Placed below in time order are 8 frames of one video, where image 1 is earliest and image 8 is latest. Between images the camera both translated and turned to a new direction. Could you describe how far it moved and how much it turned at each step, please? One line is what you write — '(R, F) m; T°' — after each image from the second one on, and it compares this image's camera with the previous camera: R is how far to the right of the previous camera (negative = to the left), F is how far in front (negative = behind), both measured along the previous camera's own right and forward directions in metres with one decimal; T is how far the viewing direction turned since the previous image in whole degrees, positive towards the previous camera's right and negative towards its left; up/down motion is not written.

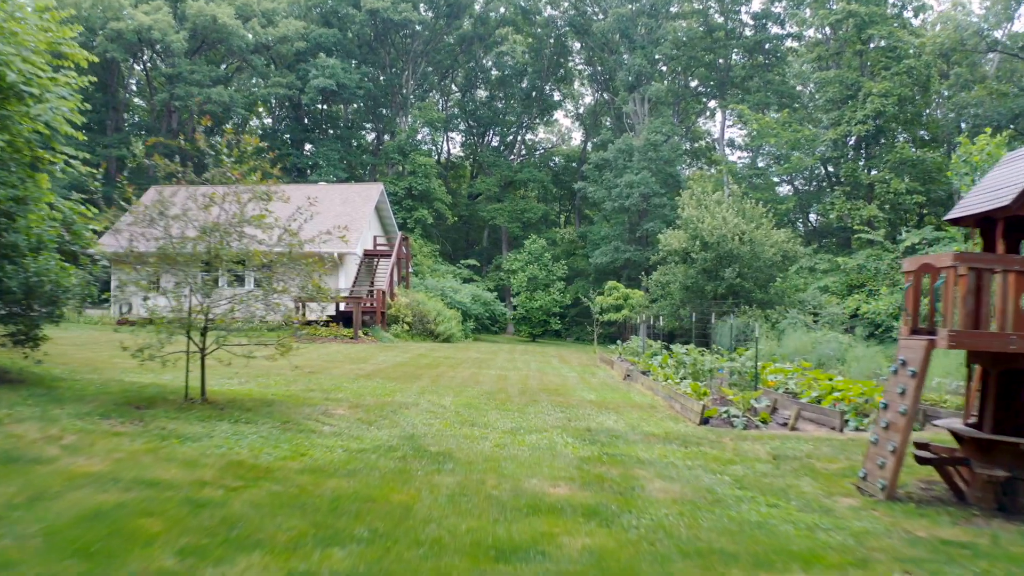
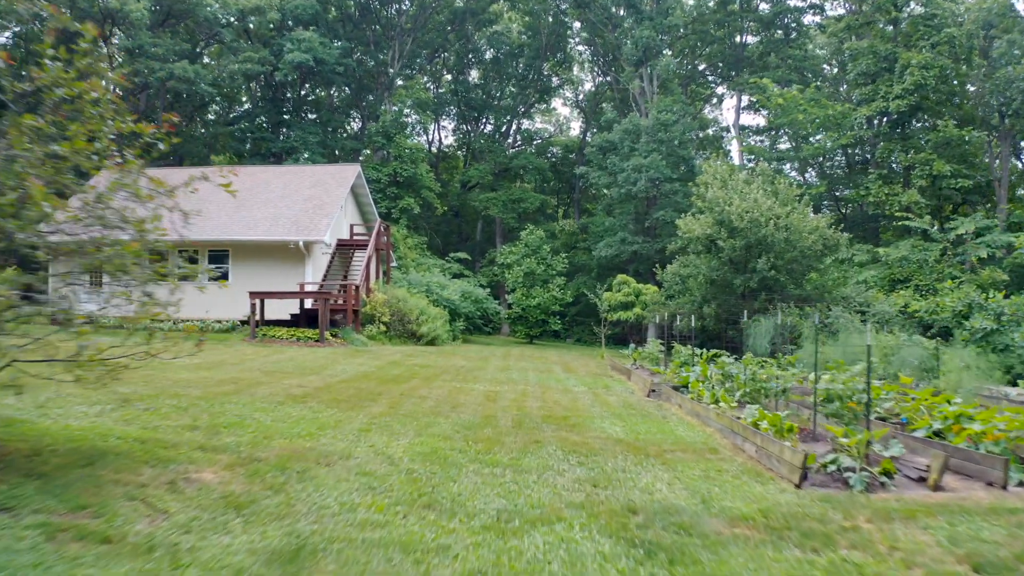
(0.0, +3.2) m; 0°
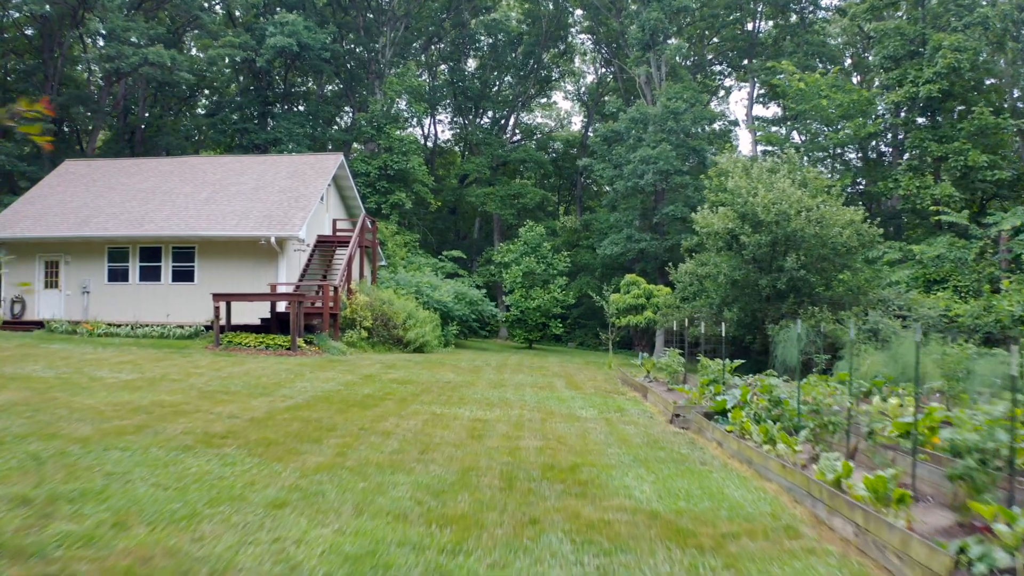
(0.0, +2.0) m; 0°
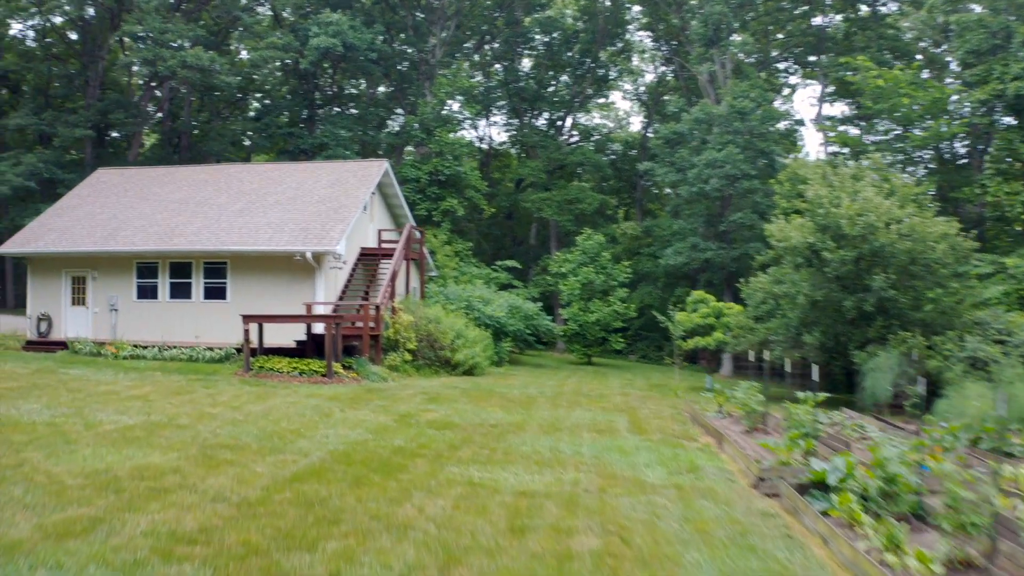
(0.0, +1.4) m; -3°
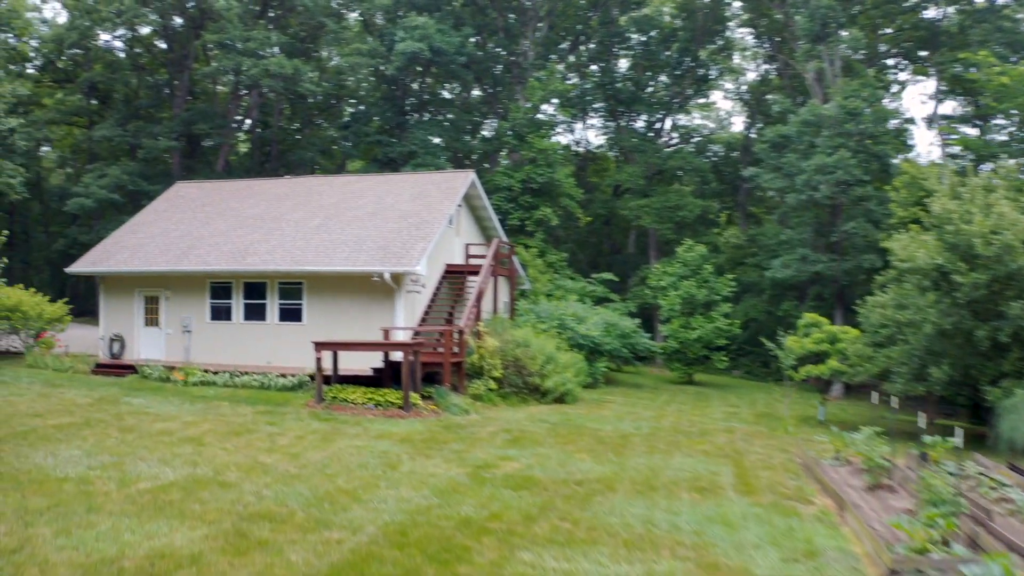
(+0.1, +1.2) m; -4°
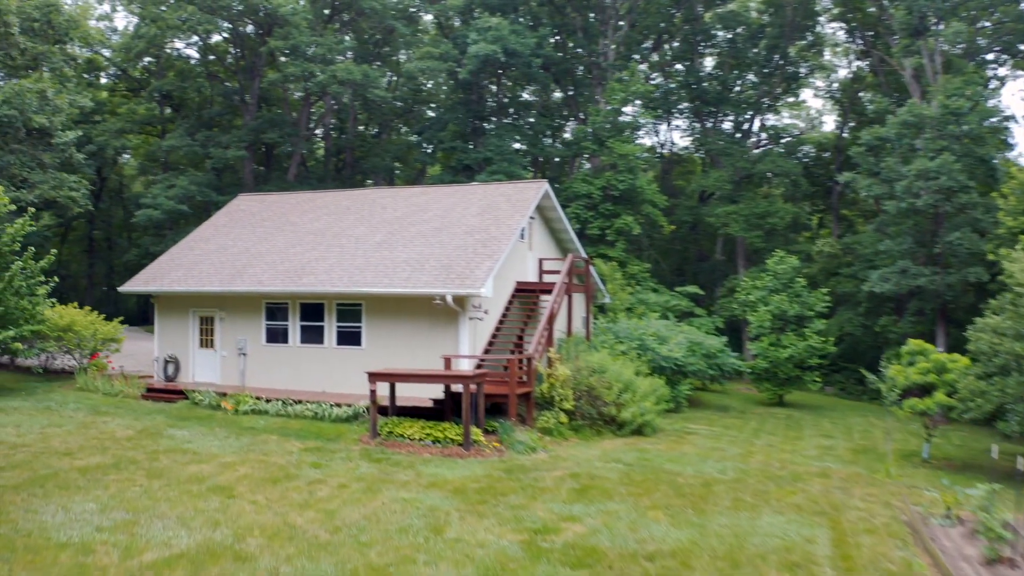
(+0.2, +1.2) m; -4°
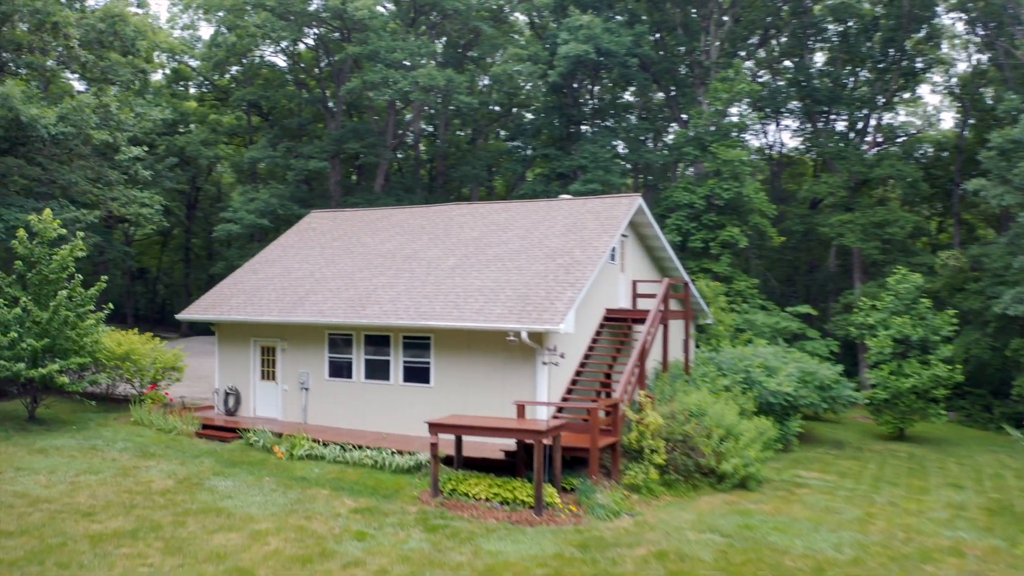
(+0.2, +1.6) m; -5°
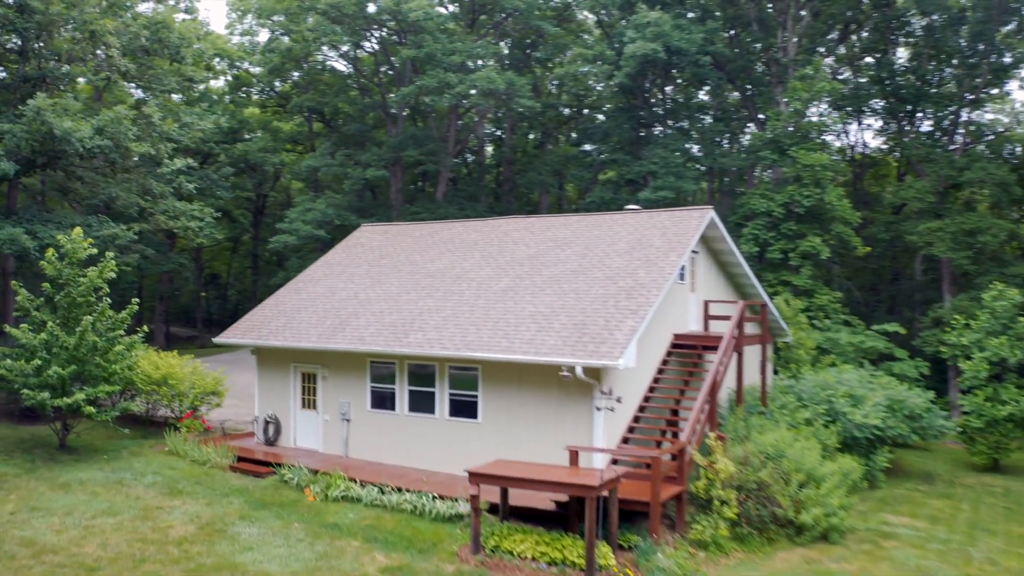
(+0.2, +1.2) m; -3°
